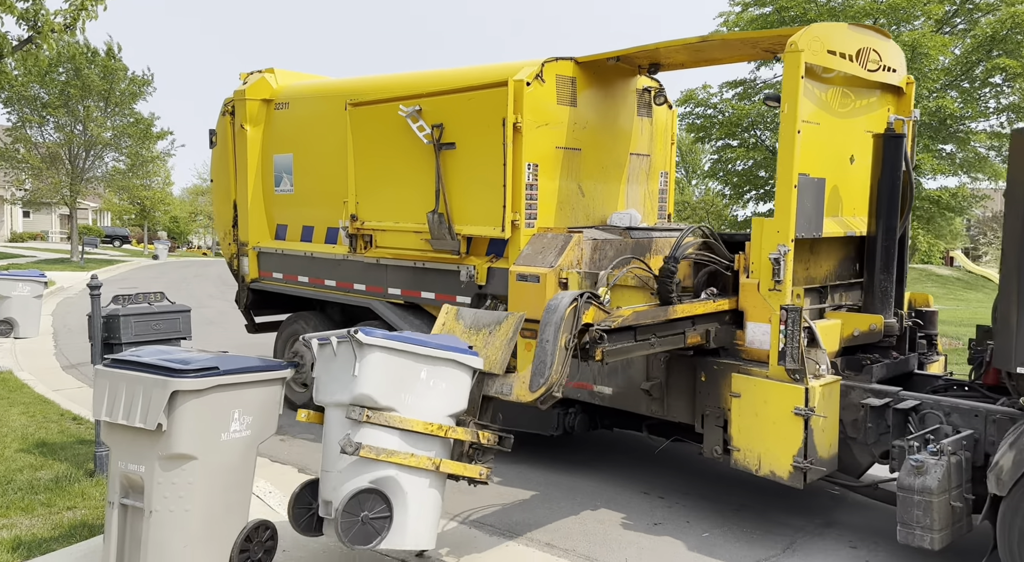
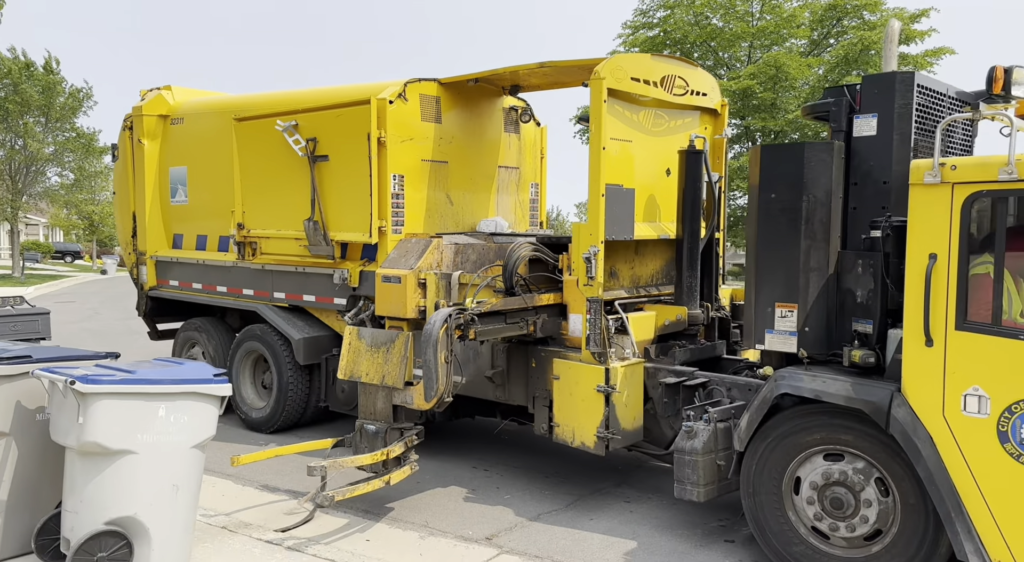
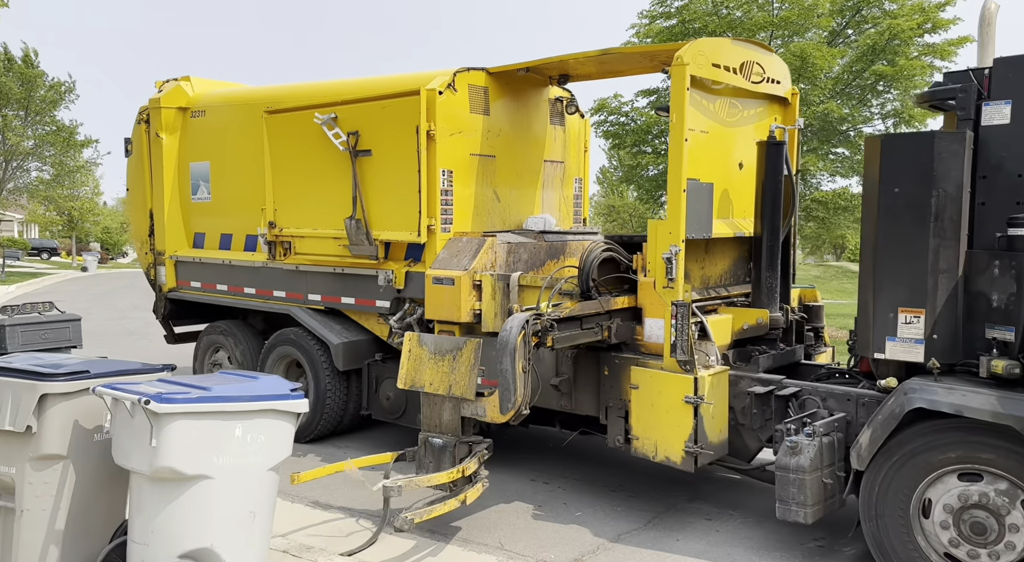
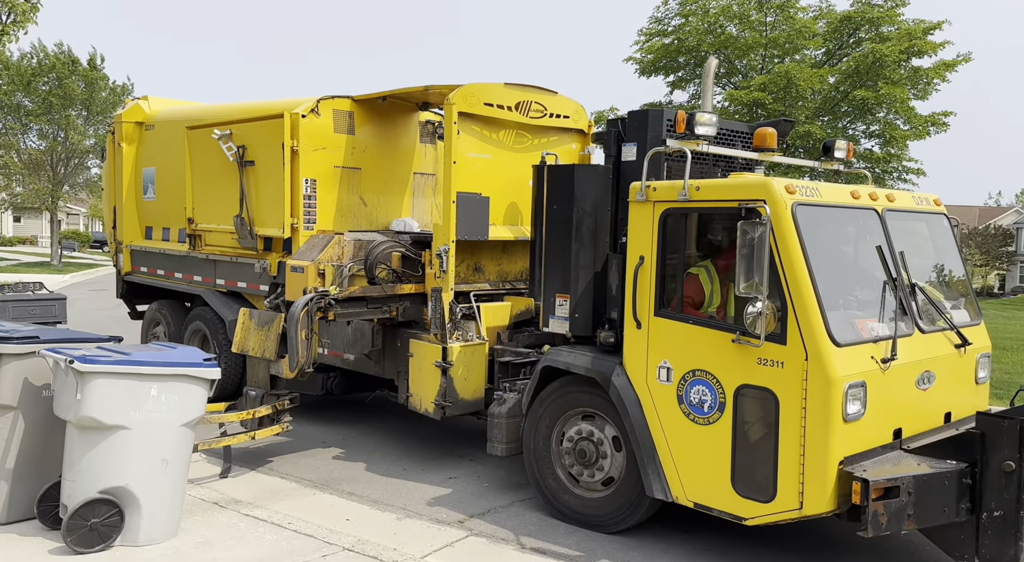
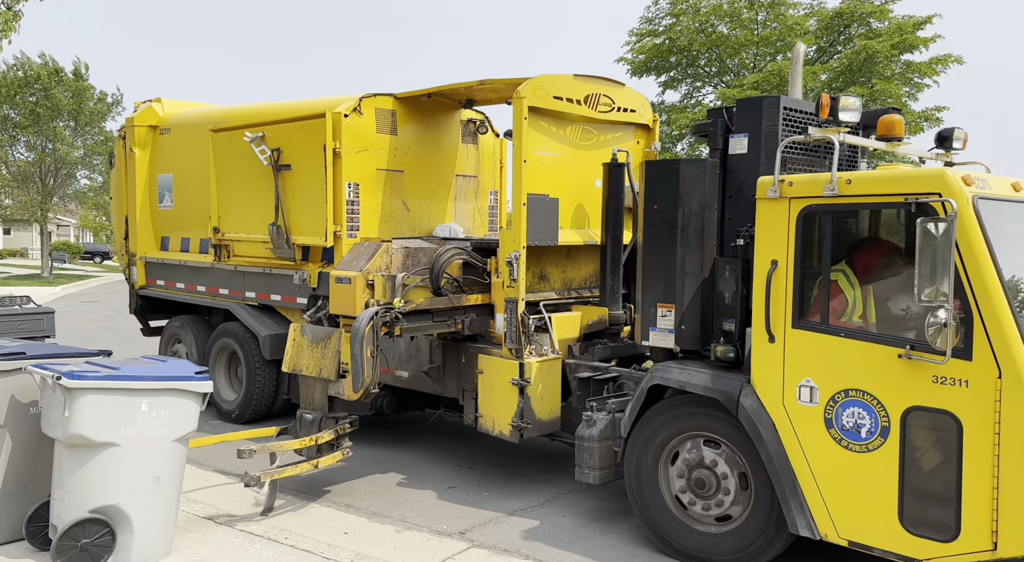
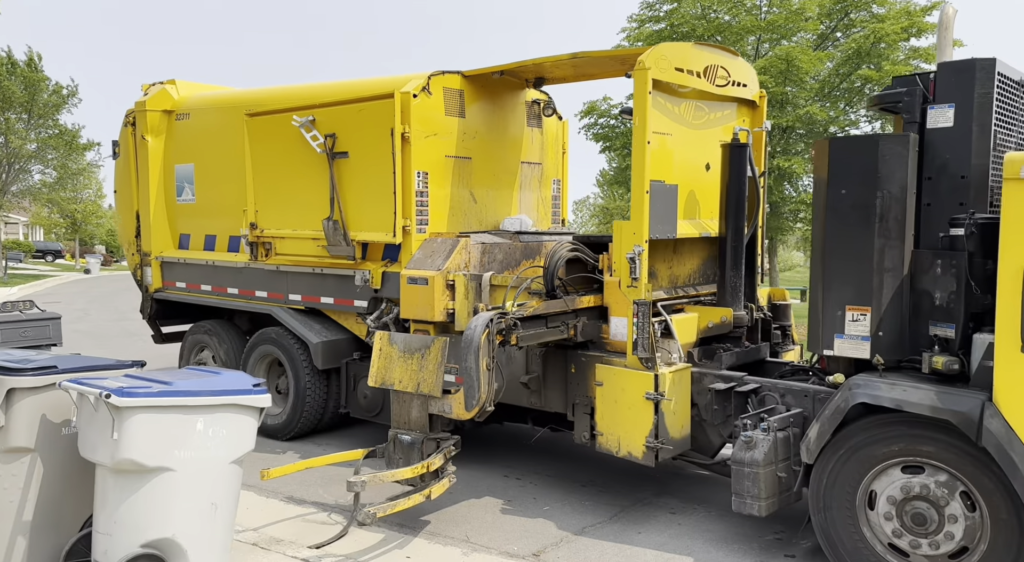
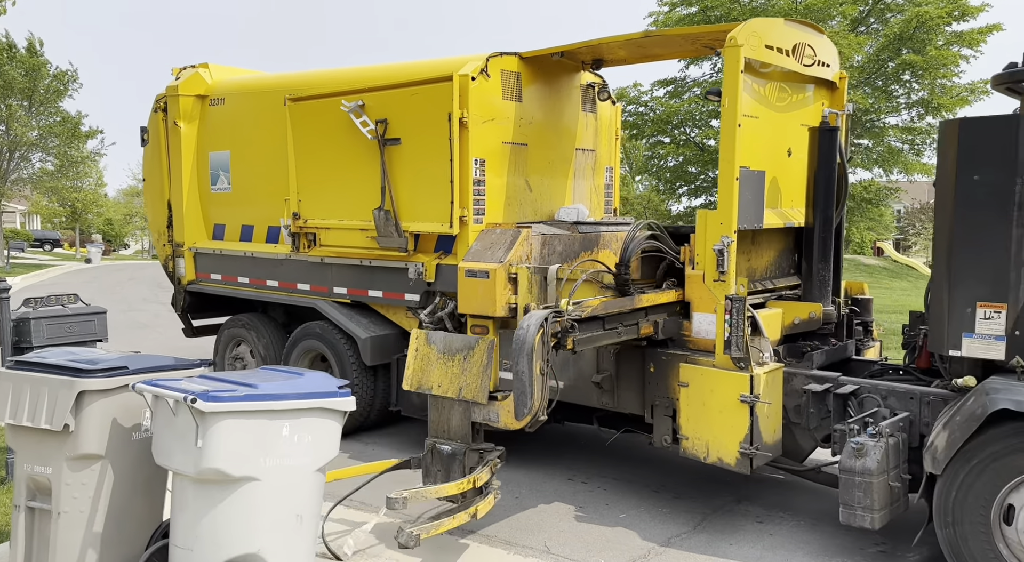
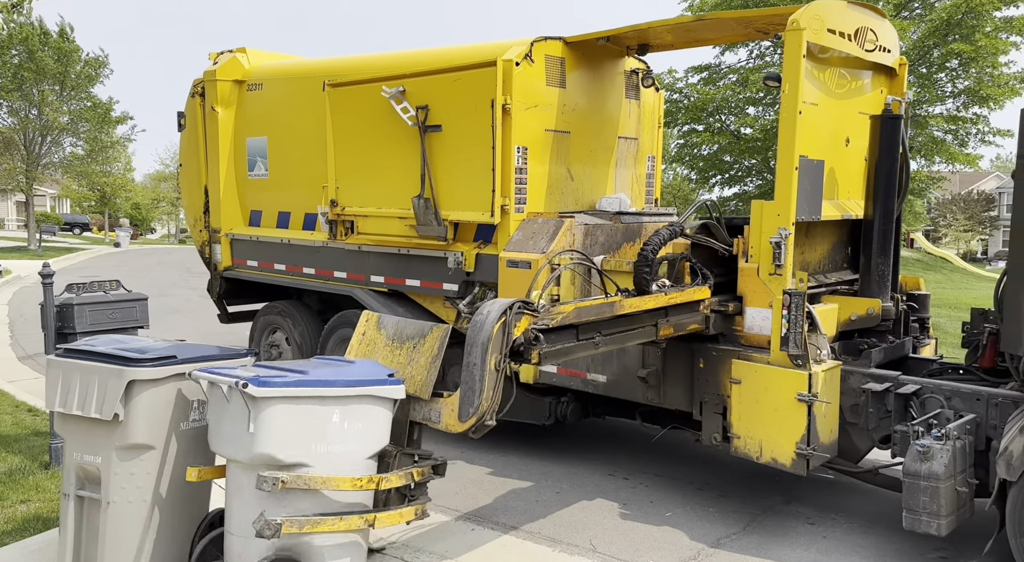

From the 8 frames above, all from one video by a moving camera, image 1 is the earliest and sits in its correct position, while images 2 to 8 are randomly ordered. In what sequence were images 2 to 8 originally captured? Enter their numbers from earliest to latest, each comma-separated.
8, 7, 3, 6, 2, 5, 4
